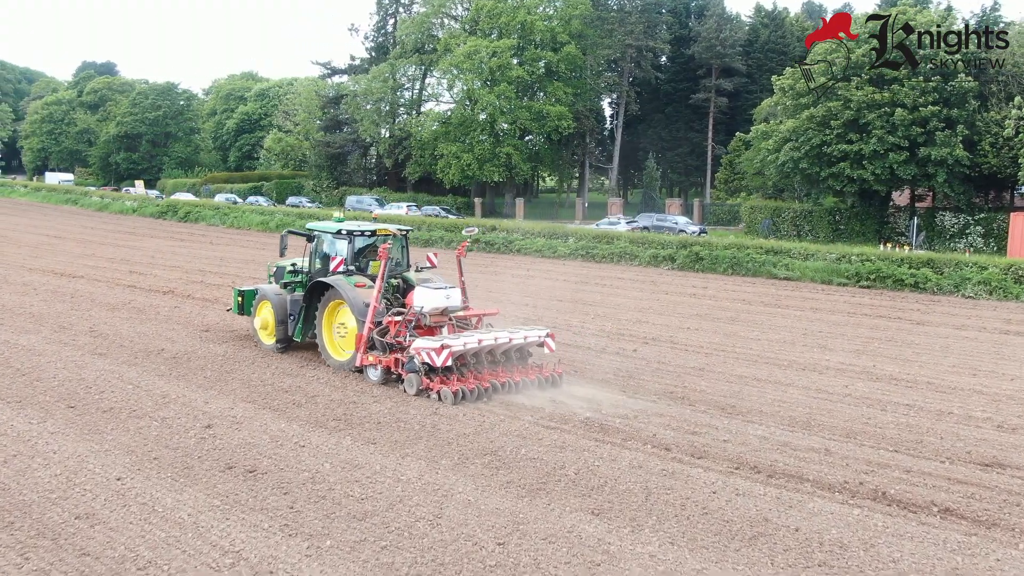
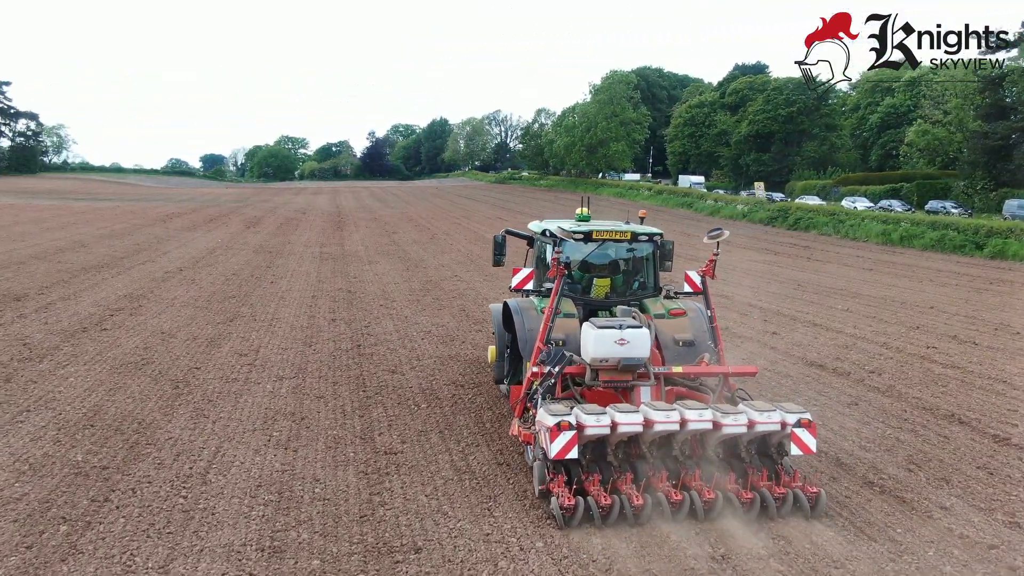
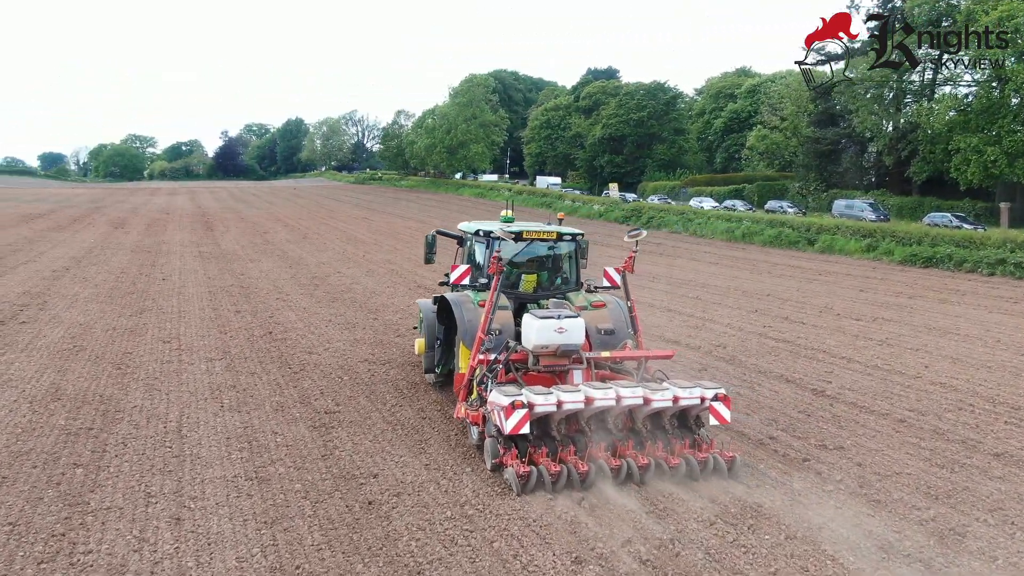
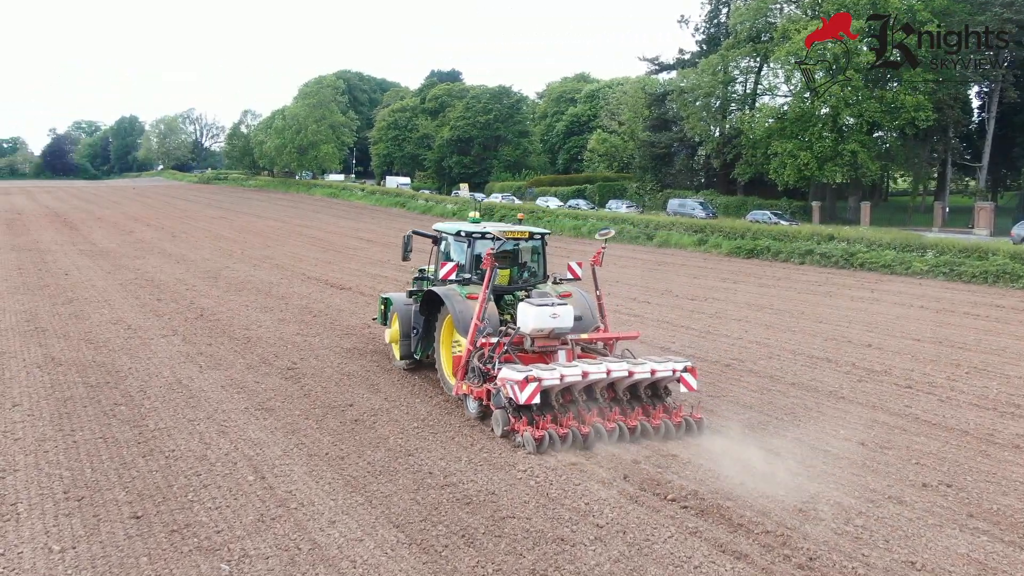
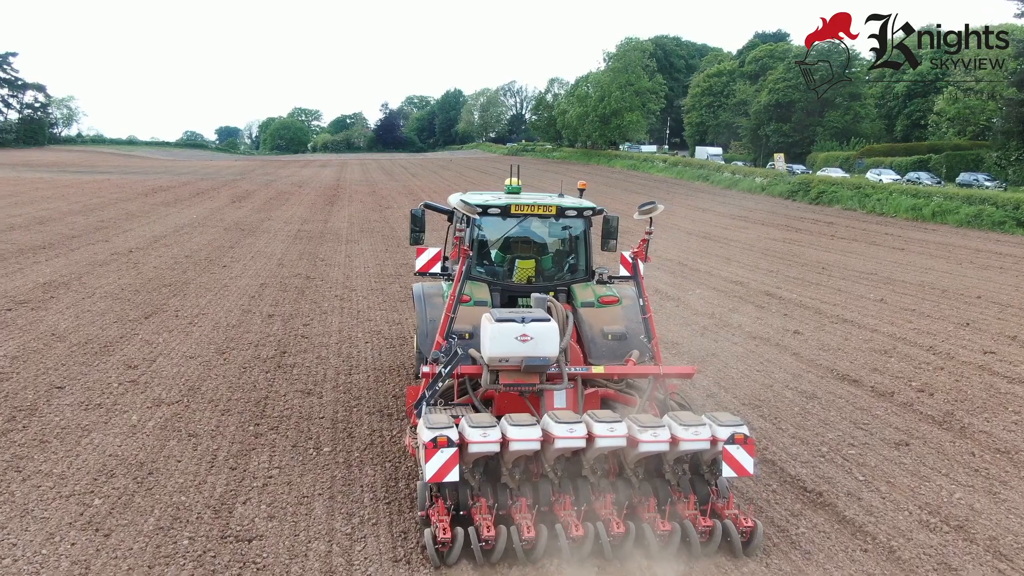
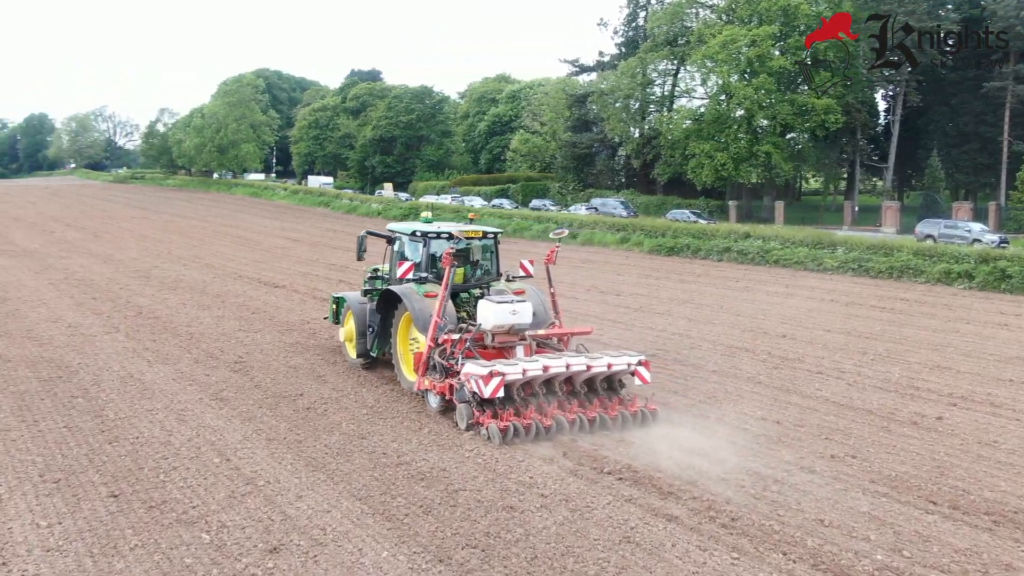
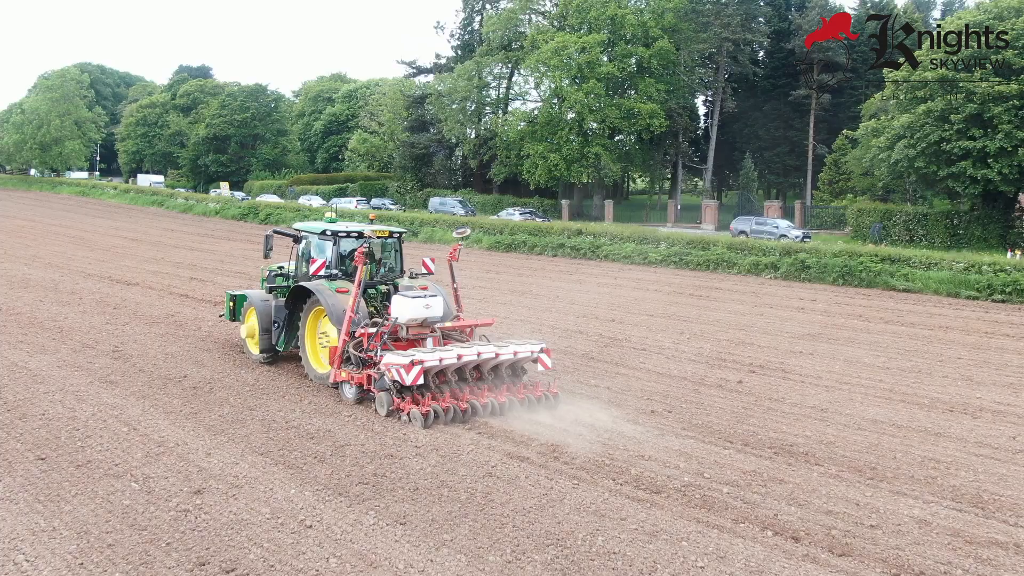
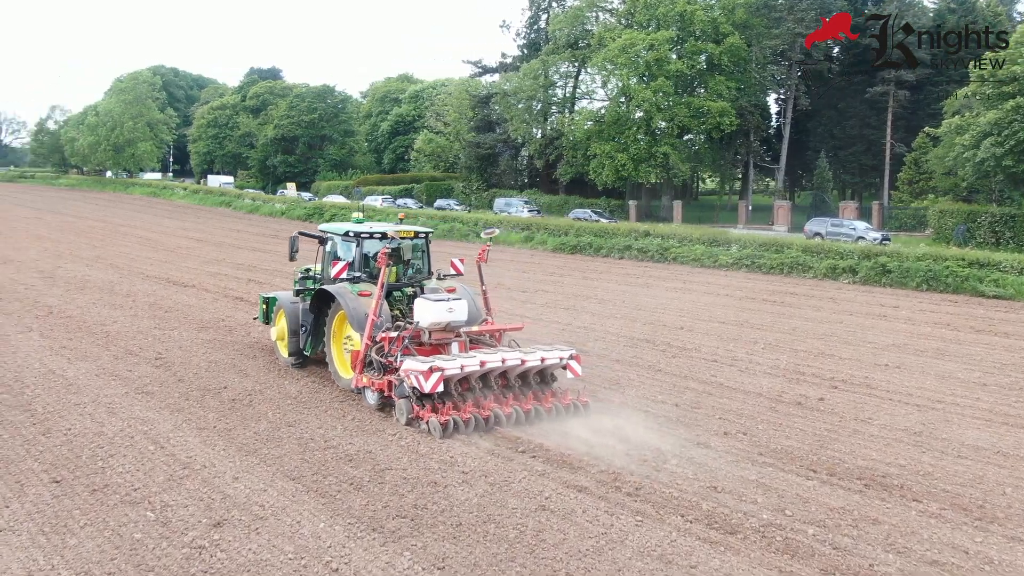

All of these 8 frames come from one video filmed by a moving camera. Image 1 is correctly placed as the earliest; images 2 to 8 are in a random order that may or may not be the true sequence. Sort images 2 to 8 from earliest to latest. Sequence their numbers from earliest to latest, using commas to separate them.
7, 8, 6, 4, 3, 2, 5
